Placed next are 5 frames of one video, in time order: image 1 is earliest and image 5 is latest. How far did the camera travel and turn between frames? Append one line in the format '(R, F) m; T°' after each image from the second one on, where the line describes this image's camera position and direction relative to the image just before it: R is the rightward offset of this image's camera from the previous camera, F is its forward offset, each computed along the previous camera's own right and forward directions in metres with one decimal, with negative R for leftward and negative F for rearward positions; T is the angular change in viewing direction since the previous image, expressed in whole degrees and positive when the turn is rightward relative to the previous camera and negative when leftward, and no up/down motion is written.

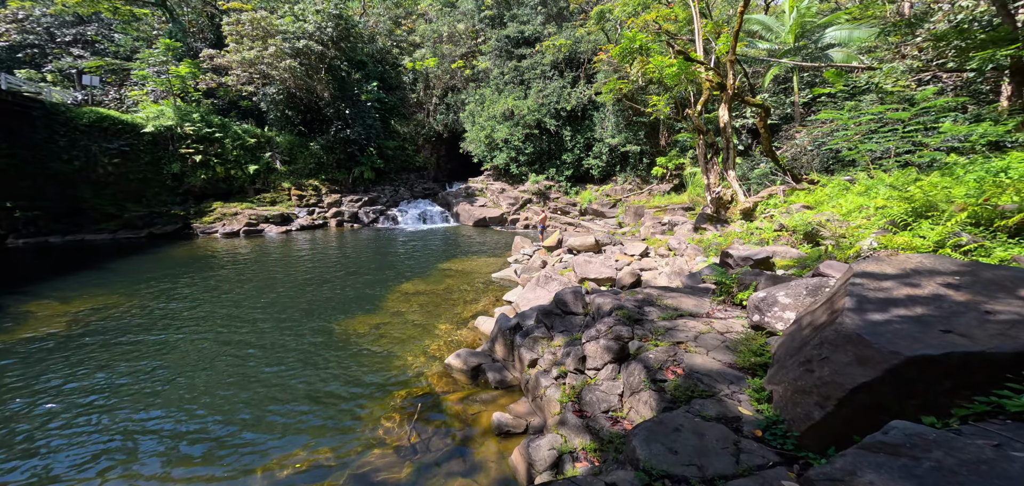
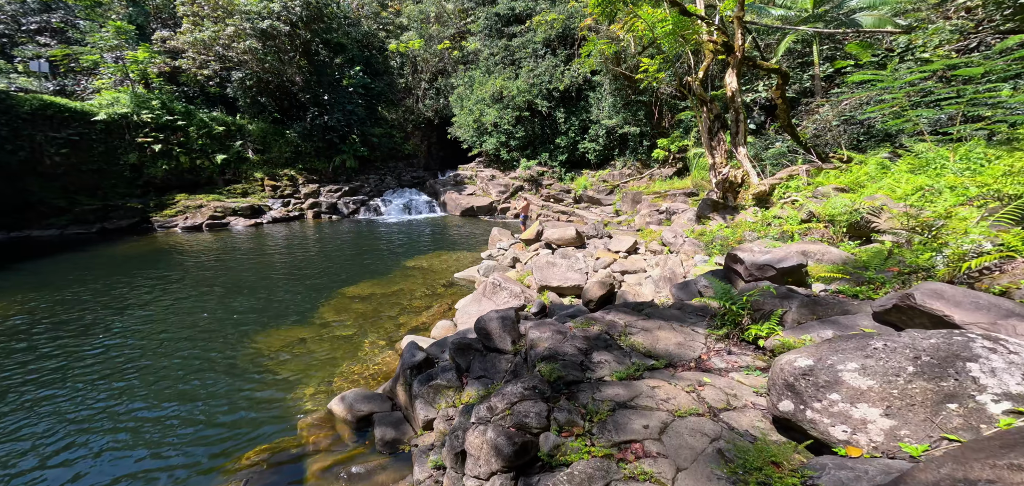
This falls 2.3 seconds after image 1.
(+0.9, +1.8) m; -1°
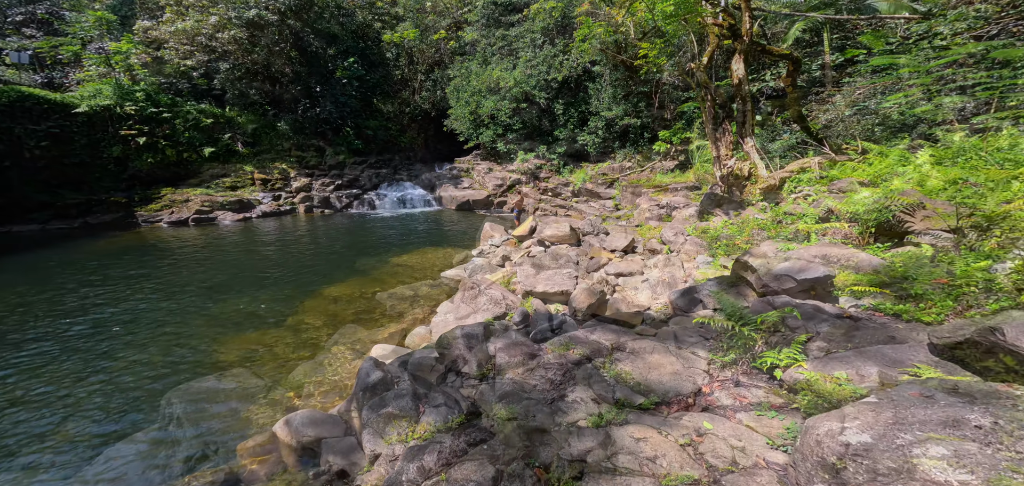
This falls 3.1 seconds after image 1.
(+0.2, +0.6) m; 0°
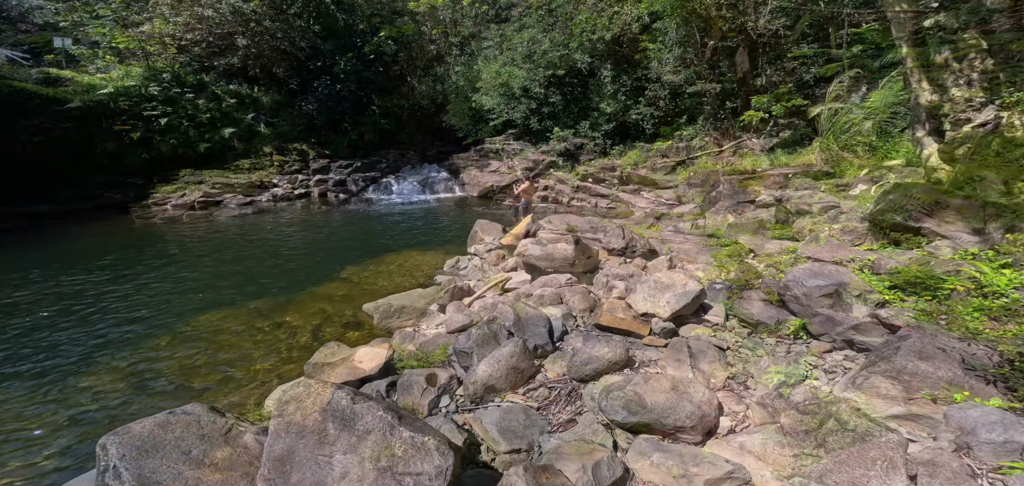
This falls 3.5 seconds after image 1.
(0.0, +0.2) m; +1°
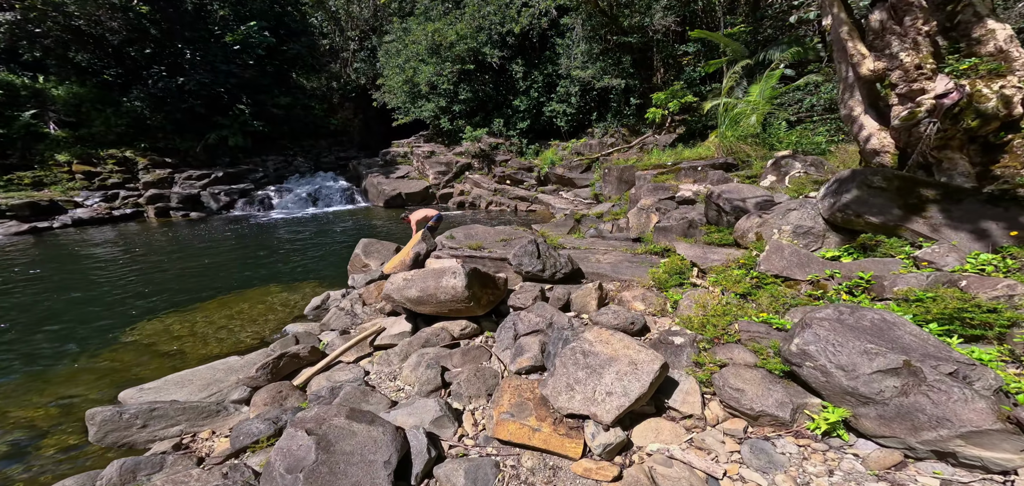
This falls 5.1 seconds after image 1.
(+0.5, +1.6) m; +10°
